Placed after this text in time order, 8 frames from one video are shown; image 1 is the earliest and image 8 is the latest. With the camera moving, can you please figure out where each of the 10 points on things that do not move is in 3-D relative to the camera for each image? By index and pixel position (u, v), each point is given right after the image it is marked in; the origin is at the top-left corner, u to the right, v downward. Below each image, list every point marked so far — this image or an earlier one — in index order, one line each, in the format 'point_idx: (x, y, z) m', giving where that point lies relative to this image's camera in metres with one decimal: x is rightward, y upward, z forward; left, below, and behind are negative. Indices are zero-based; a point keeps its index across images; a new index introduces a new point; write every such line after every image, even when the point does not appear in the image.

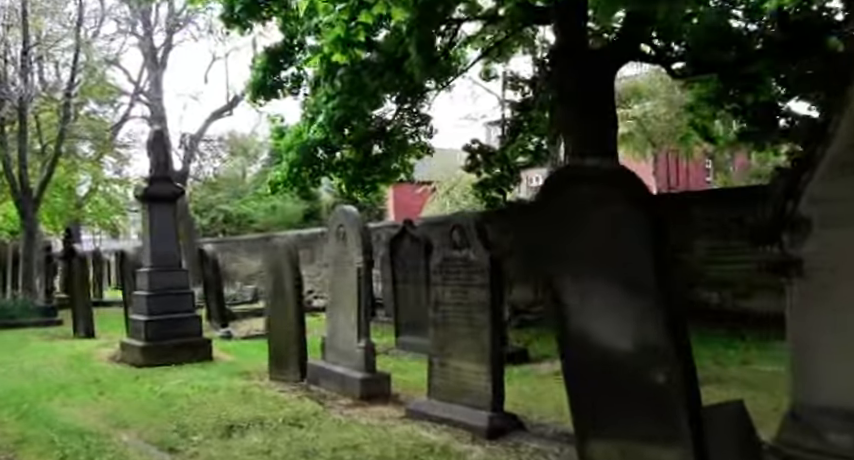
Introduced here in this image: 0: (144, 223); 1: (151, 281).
0: (-3.6, +0.1, +9.7) m
1: (-3.4, -0.6, +9.5) m
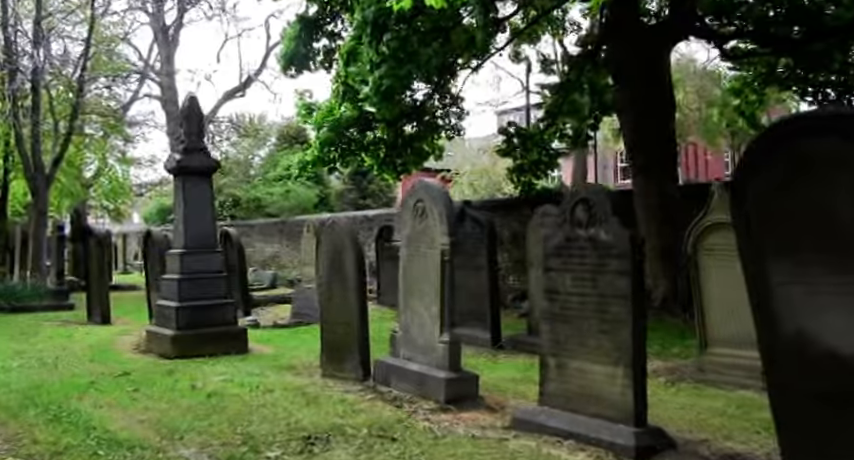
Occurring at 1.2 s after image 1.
0: (-2.9, +0.3, +8.8) m
1: (-2.8, -0.4, +8.6) m
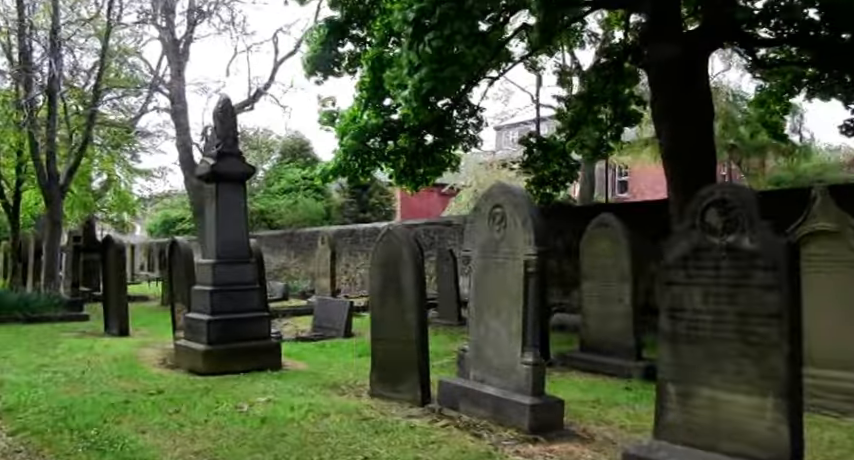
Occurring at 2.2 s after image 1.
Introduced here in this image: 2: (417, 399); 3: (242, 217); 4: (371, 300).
0: (-2.4, +0.3, +8.2) m
1: (-2.3, -0.5, +8.0) m
2: (-0.1, -1.3, +5.7) m
3: (-2.1, +0.2, +8.3) m
4: (-0.5, -0.6, +6.2) m
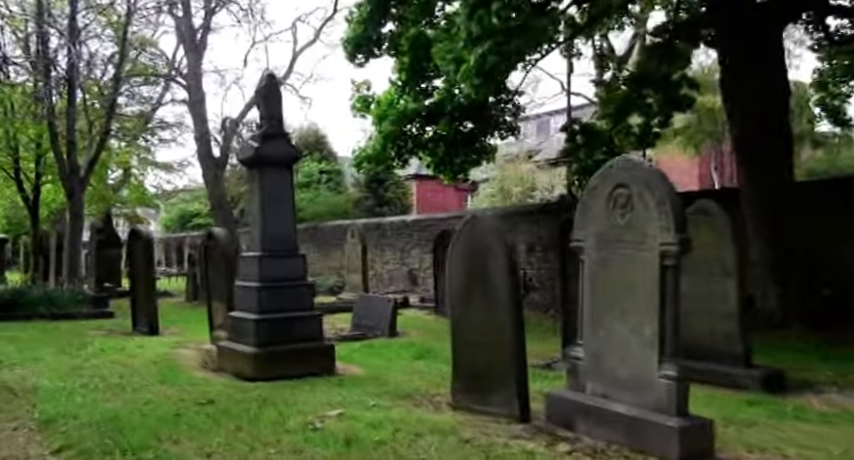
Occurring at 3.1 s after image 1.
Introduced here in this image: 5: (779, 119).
0: (-1.7, +0.3, +7.5) m
1: (-1.6, -0.4, +7.3) m
2: (+0.6, -1.2, +5.0) m
3: (-1.4, +0.3, +7.5) m
4: (+0.2, -0.5, +5.5) m
5: (+4.9, +1.6, +10.4) m
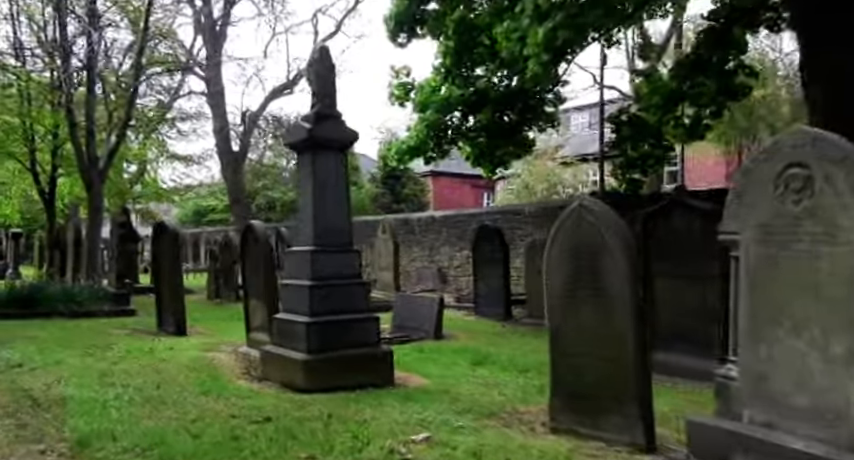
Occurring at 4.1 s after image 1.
0: (-1.1, +0.4, +6.7) m
1: (-1.0, -0.3, +6.5) m
2: (+1.2, -1.2, +4.1) m
3: (-0.8, +0.3, +6.7) m
4: (+0.8, -0.4, +4.7) m
5: (+5.6, +1.6, +9.6) m
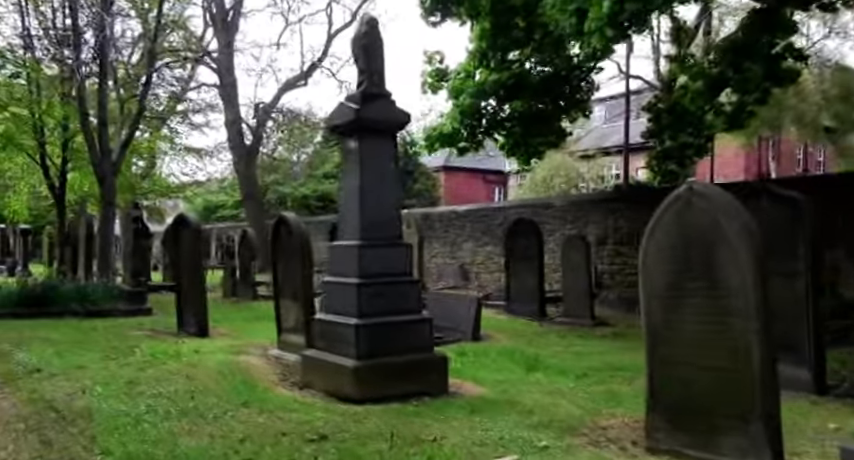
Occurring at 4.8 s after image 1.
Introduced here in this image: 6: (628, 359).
0: (-0.6, +0.5, +6.1) m
1: (-0.5, -0.3, +5.9) m
2: (+1.6, -1.1, +3.5) m
3: (-0.3, +0.4, +6.1) m
4: (+1.2, -0.4, +4.1) m
5: (+6.0, +1.7, +8.9) m
6: (+1.9, -1.3, +7.3) m
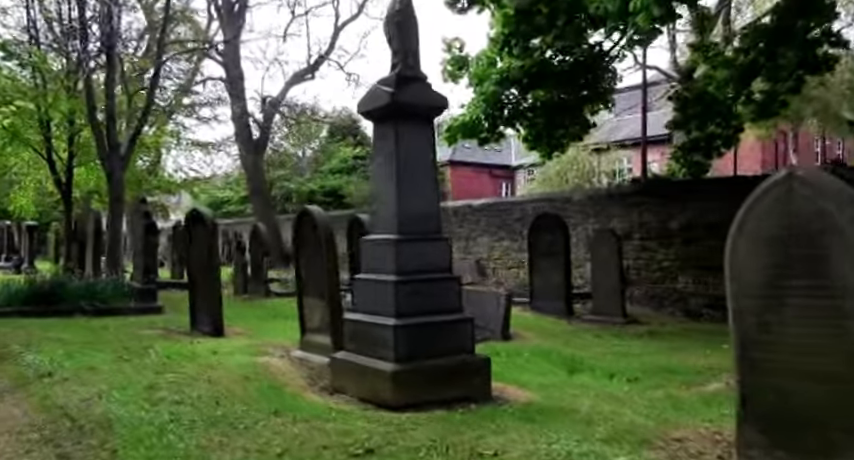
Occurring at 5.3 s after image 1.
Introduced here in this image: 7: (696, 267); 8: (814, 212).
0: (-0.3, +0.5, +5.7) m
1: (-0.2, -0.2, +5.5) m
2: (+1.9, -1.1, +3.1) m
3: (0.0, +0.4, +5.7) m
4: (+1.5, -0.4, +3.6) m
5: (+6.3, +1.8, +8.4) m
6: (+2.3, -1.2, +6.8) m
7: (+4.6, -0.6, +12.8) m
8: (+1.7, +0.1, +3.4) m
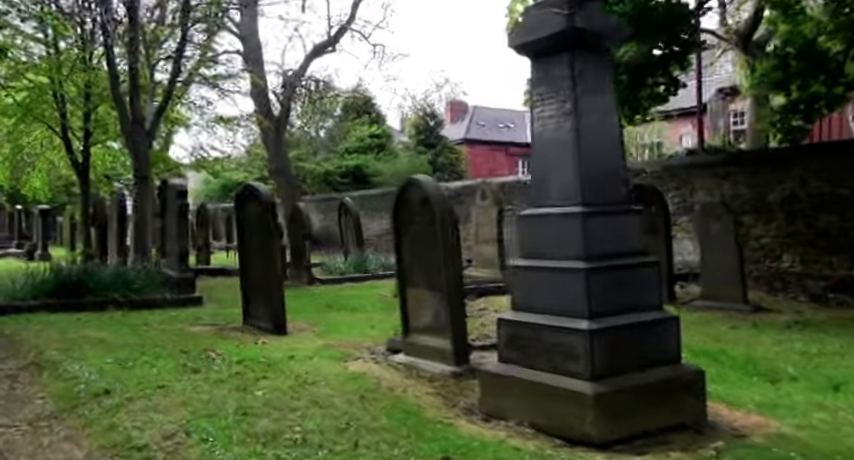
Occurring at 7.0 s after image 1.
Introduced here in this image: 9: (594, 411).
0: (+0.7, +0.7, +4.2) m
1: (+0.9, 0.0, +4.0) m
2: (+3.0, -0.9, +1.7) m
3: (+1.1, +0.6, +4.2) m
4: (+2.6, -0.2, +2.1) m
5: (+7.4, +2.1, +6.9) m
6: (+3.4, -1.0, +5.4) m
7: (+5.7, -0.2, +11.3) m
8: (+2.8, +0.2, +1.9) m
9: (+0.8, -0.9, +3.7) m
